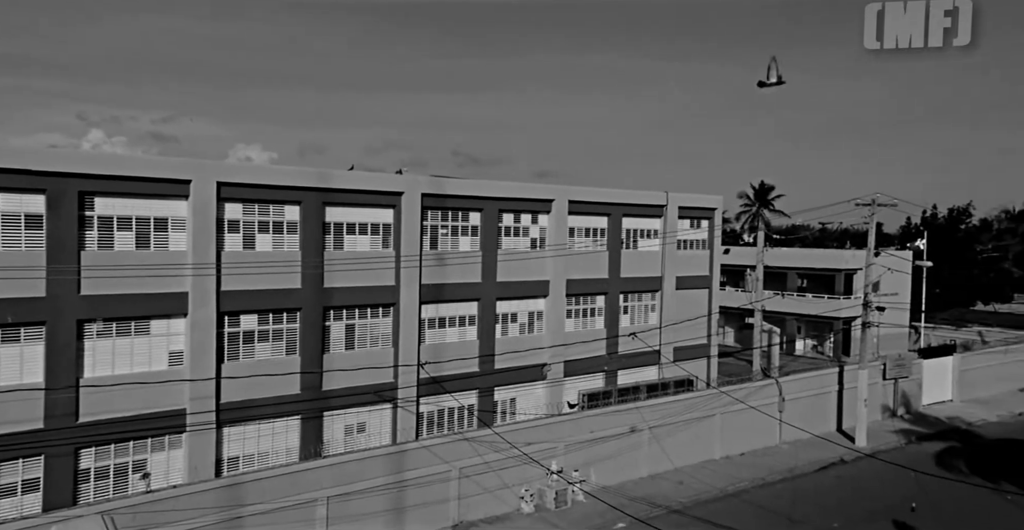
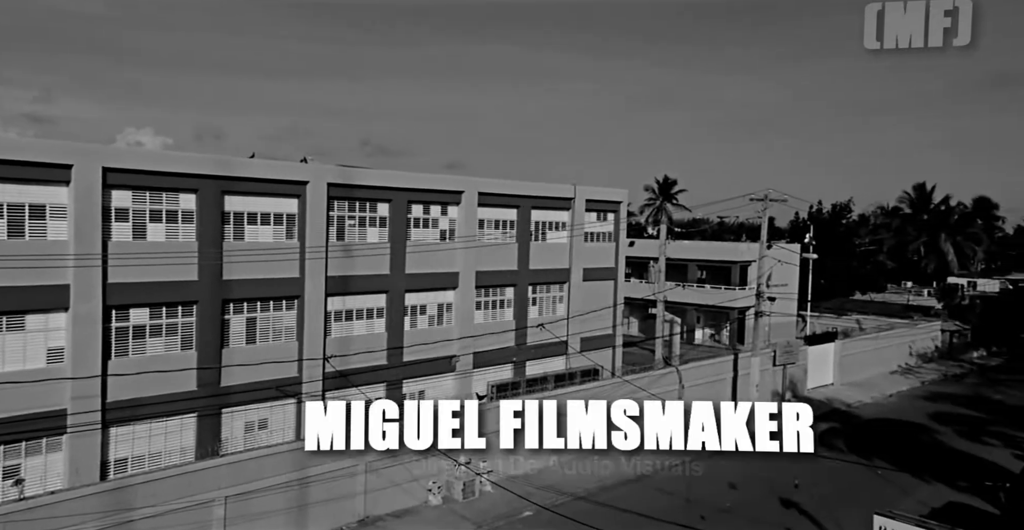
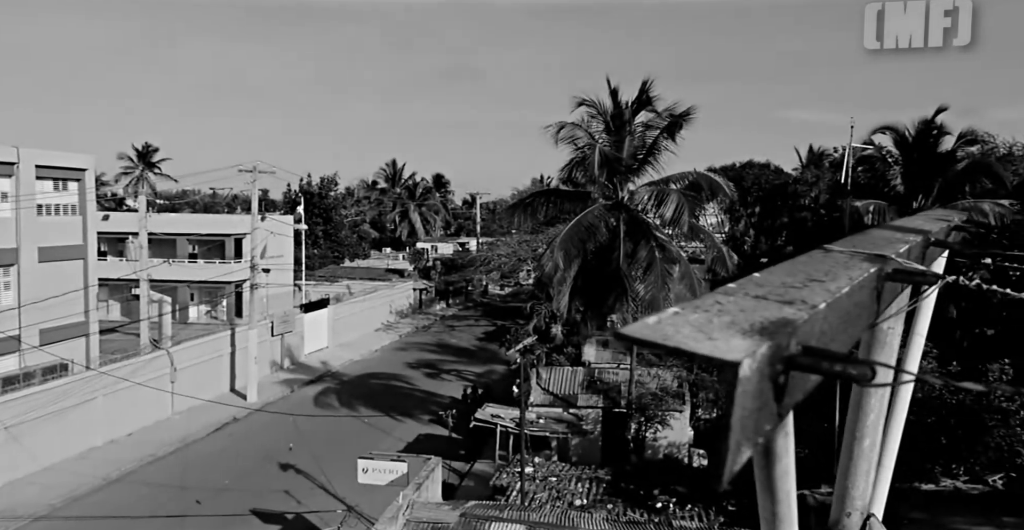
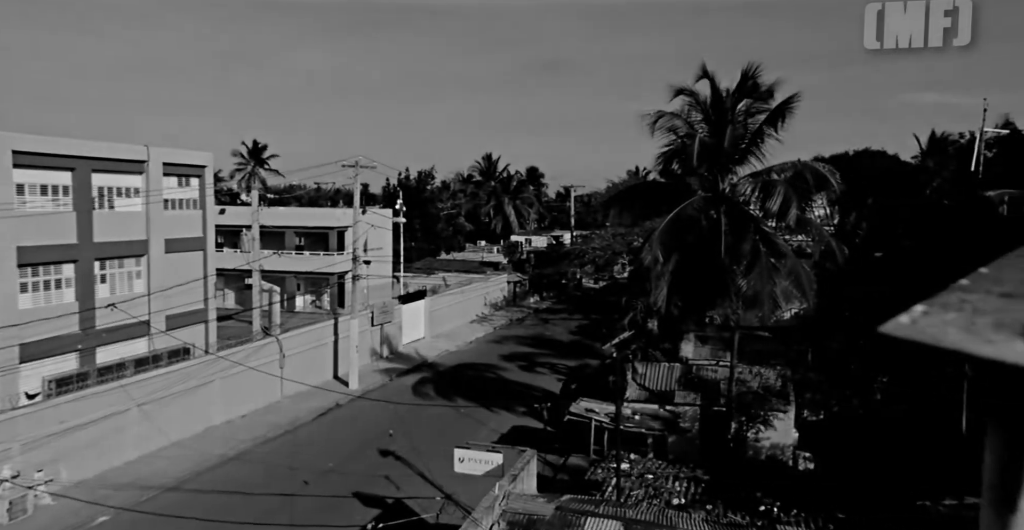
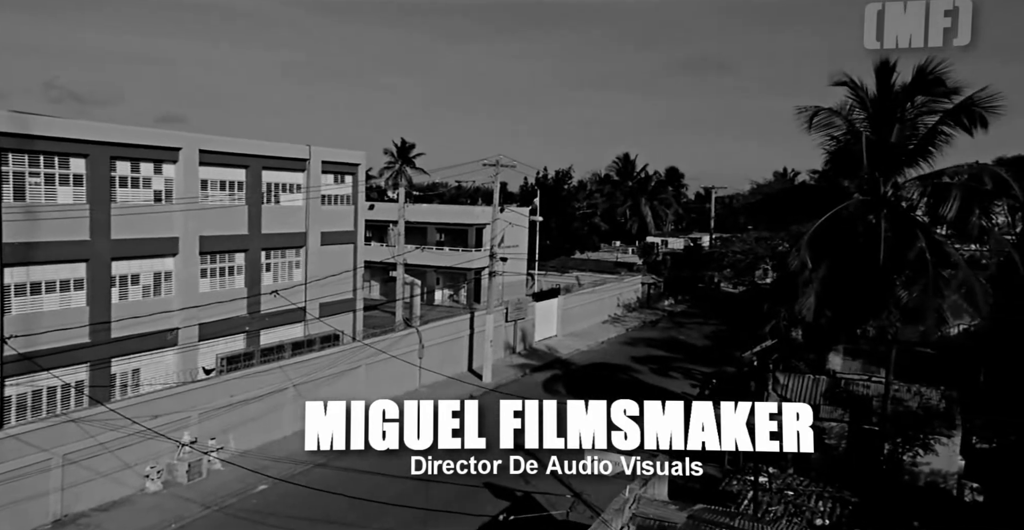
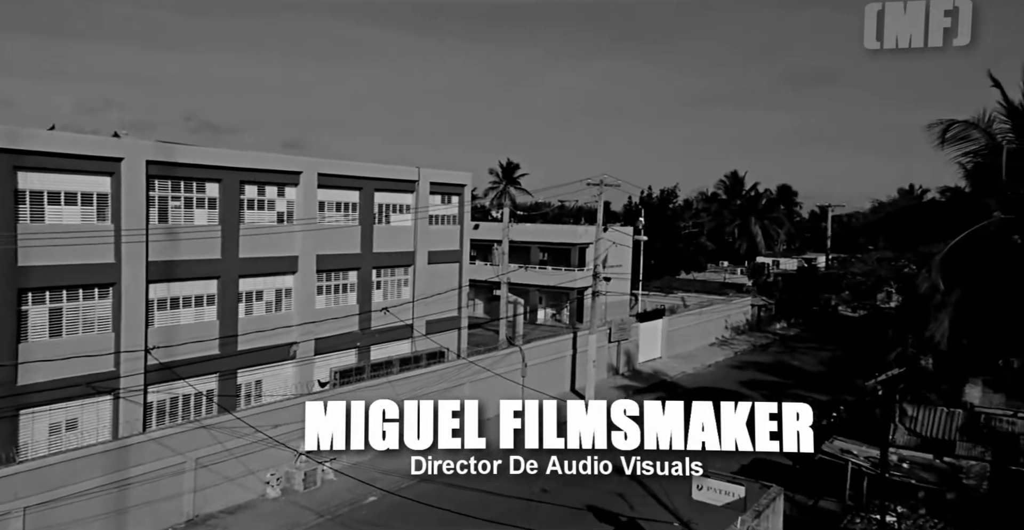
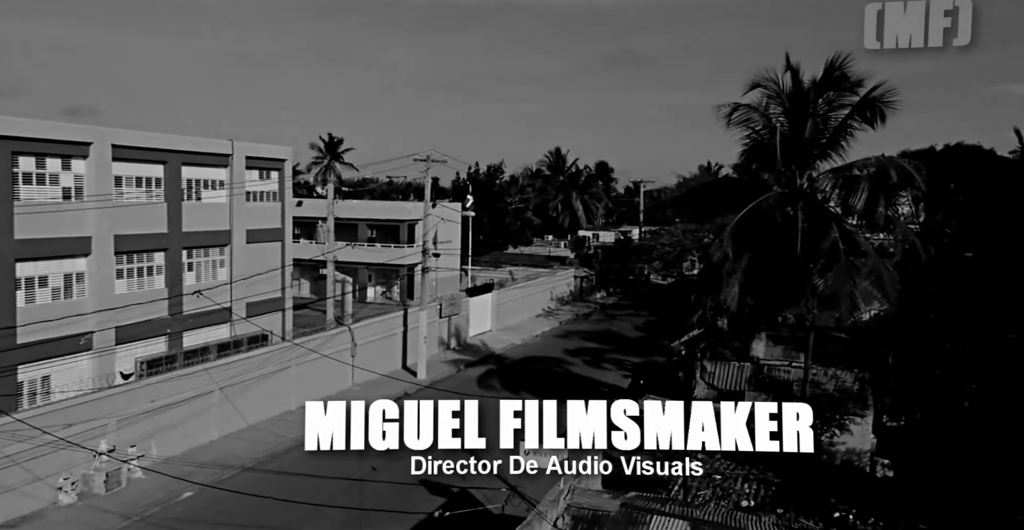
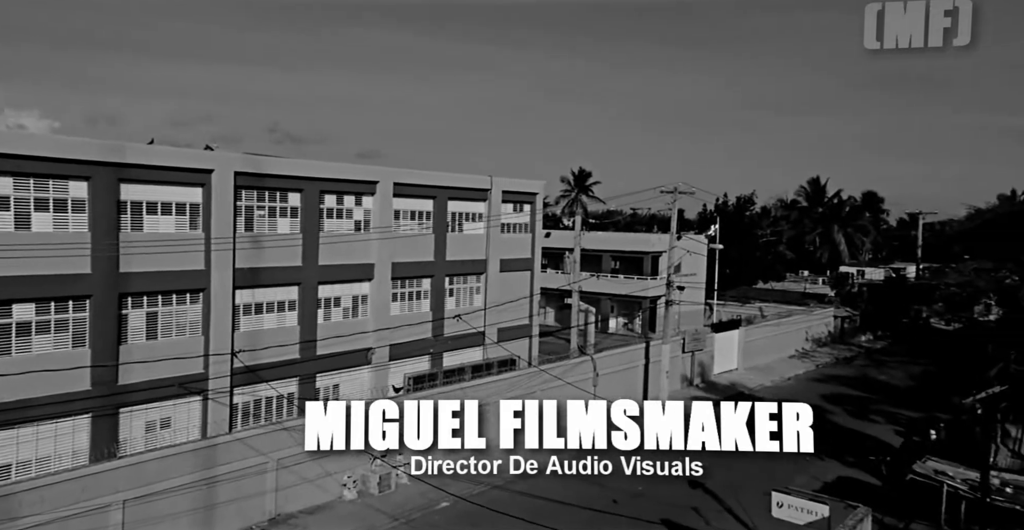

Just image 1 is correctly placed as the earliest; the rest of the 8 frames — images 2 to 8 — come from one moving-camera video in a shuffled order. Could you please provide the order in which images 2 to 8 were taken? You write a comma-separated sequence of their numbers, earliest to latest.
2, 8, 6, 5, 7, 4, 3
